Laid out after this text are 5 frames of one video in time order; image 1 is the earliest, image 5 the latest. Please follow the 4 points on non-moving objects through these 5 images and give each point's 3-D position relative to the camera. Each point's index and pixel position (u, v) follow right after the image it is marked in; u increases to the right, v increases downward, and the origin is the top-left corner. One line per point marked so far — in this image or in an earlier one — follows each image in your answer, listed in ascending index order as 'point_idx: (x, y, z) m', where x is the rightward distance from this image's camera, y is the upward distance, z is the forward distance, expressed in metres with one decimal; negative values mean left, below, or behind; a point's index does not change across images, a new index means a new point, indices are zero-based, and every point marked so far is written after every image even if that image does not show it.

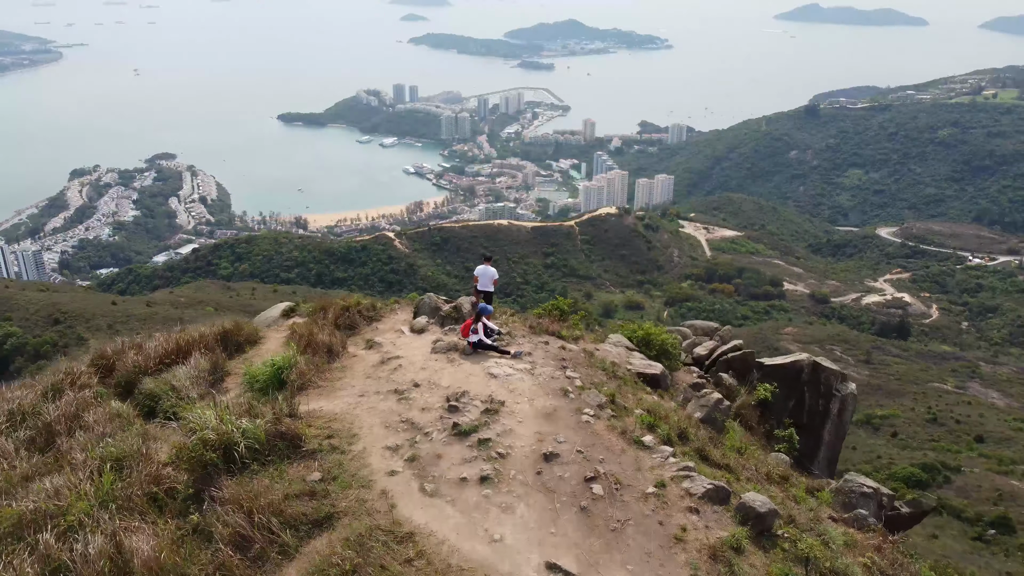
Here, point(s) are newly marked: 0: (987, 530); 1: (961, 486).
0: (+12.4, -6.3, +15.9) m
1: (+13.3, -5.9, +18.0) m
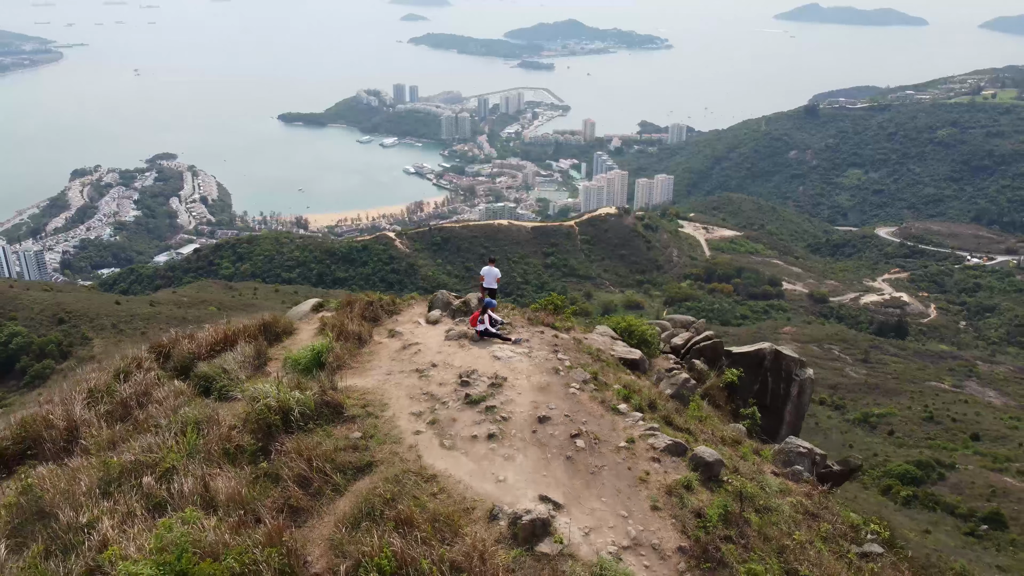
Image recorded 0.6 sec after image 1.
0: (+12.4, -6.3, +16.2) m
1: (+13.3, -5.9, +18.3) m
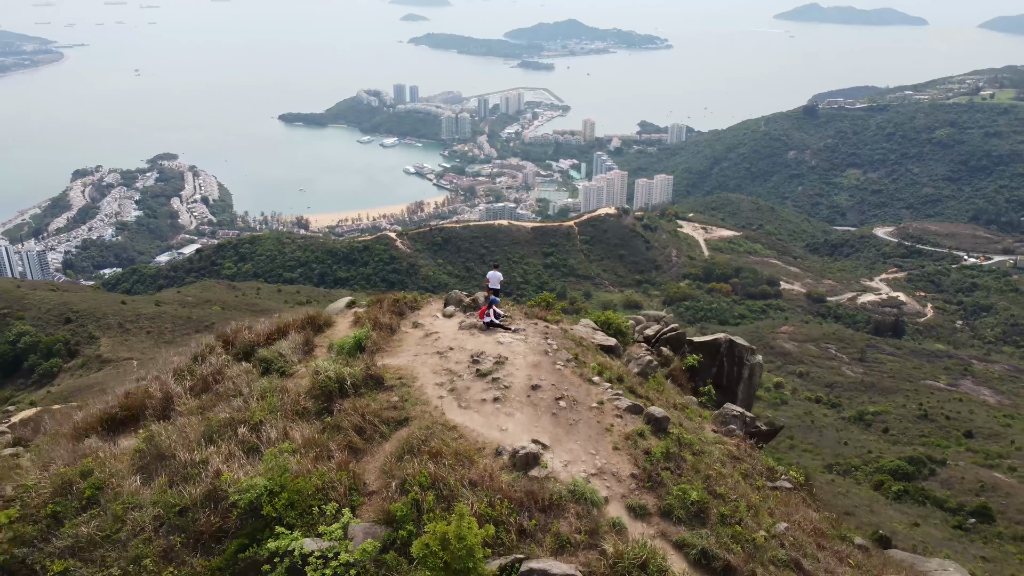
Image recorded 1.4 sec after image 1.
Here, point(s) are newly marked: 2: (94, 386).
0: (+12.4, -6.3, +16.7) m
1: (+13.3, -5.9, +18.8) m
2: (-12.5, -2.9, +17.9) m
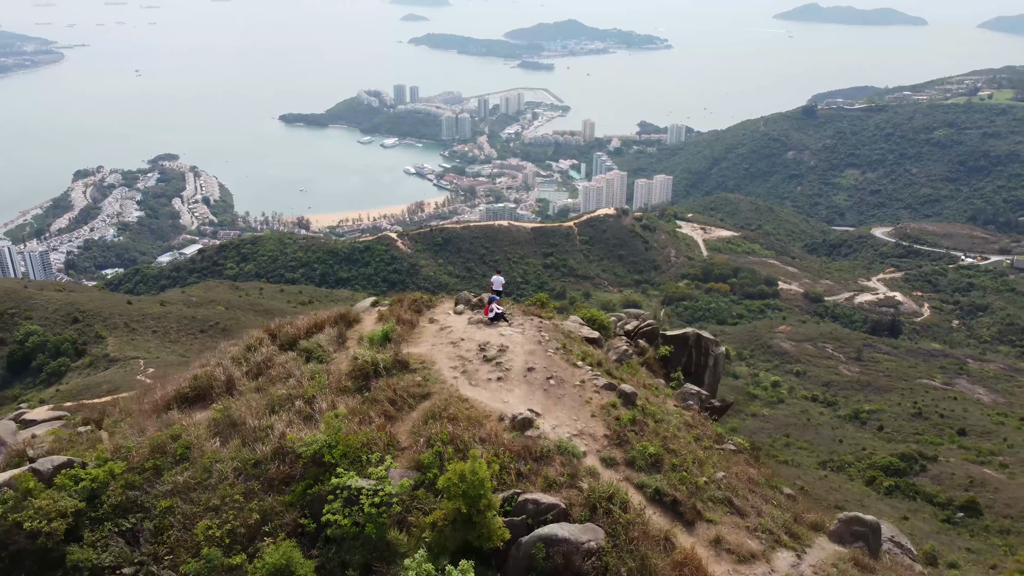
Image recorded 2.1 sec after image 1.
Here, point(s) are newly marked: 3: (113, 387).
0: (+12.4, -6.3, +17.1) m
1: (+13.3, -5.9, +19.3) m
2: (-12.5, -2.9, +18.4) m
3: (-11.7, -2.9, +17.6) m
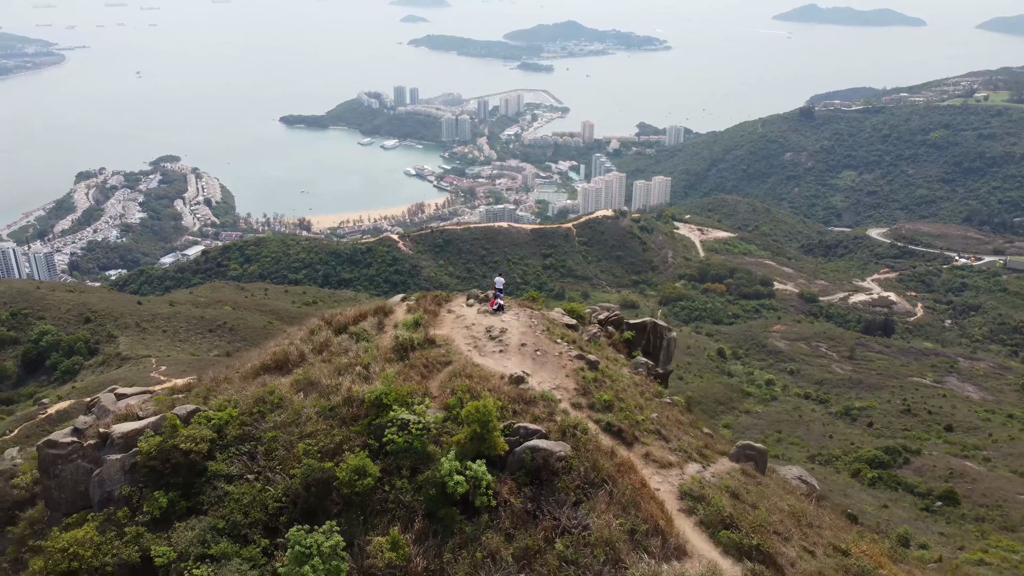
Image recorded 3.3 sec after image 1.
0: (+12.4, -6.3, +18.1) m
1: (+13.3, -5.9, +20.2) m
2: (-12.5, -2.9, +19.4) m
3: (-11.7, -2.9, +18.6) m
